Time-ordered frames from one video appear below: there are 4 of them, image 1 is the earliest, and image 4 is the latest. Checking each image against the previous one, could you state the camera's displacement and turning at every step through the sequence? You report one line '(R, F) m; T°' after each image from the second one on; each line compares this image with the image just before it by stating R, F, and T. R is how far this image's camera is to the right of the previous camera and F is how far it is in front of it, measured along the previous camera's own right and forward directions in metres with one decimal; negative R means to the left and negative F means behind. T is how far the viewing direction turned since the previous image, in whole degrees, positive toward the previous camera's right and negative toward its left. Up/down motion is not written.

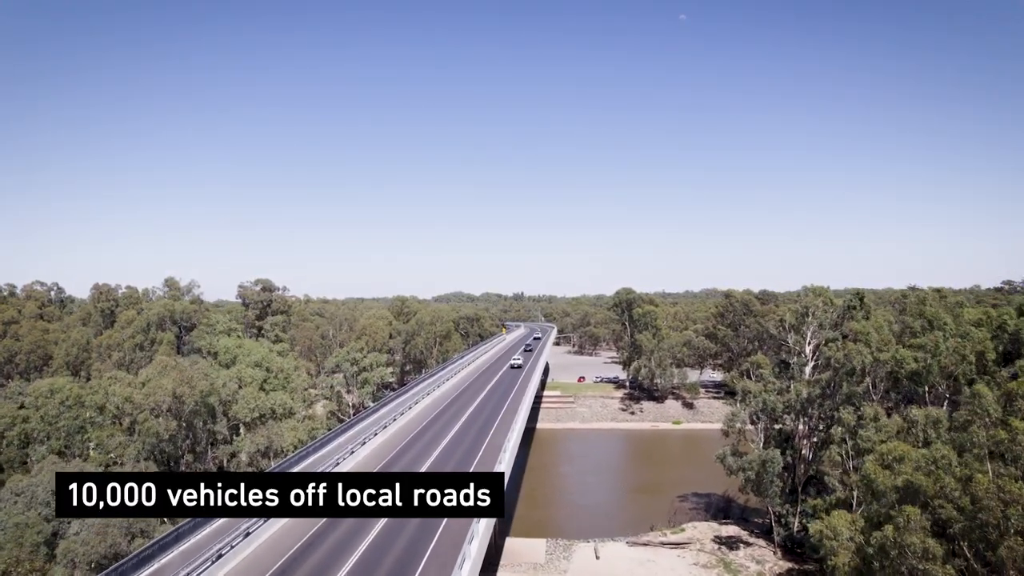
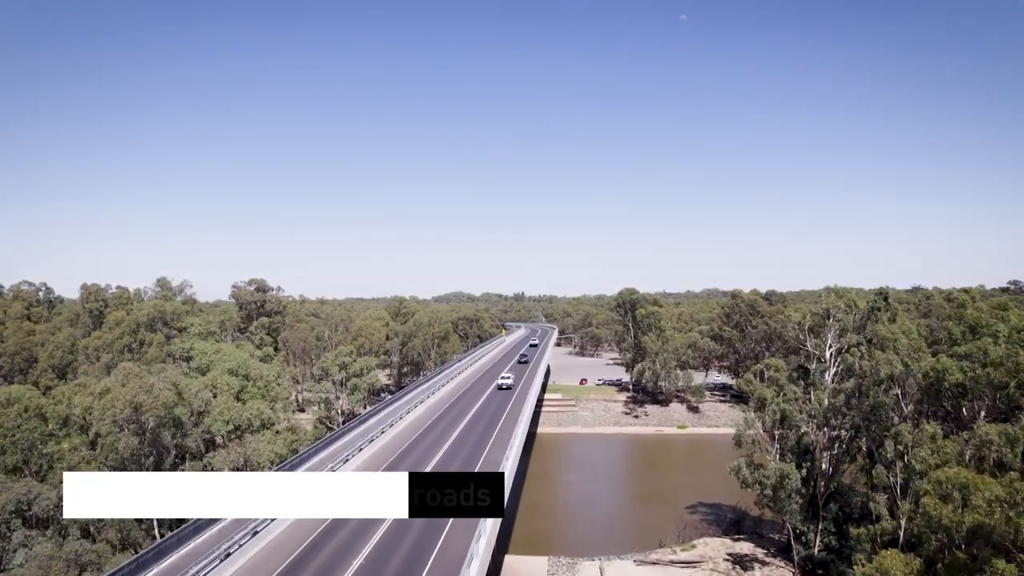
(+0.1, +2.4) m; 0°
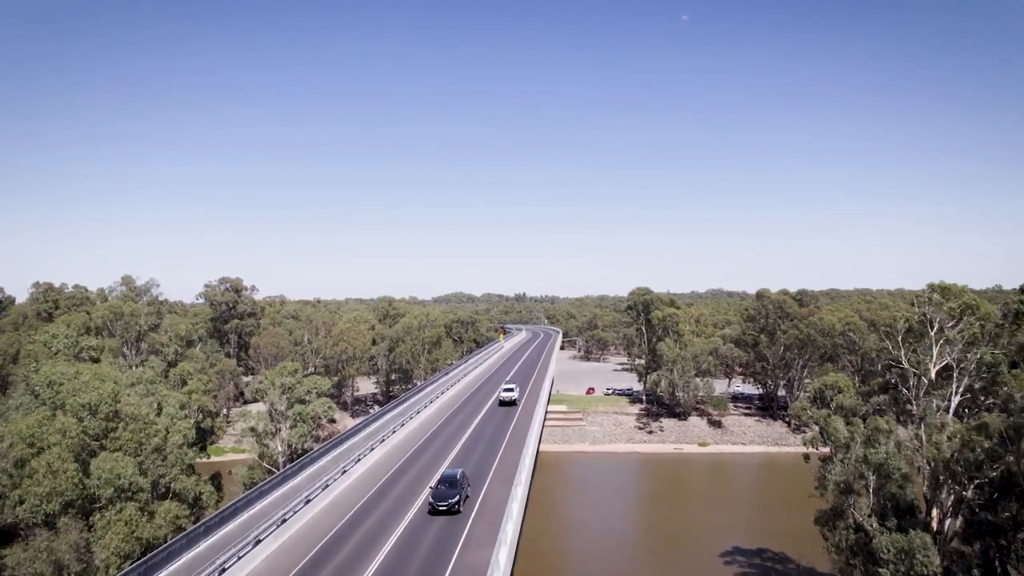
(+0.2, +8.9) m; 0°
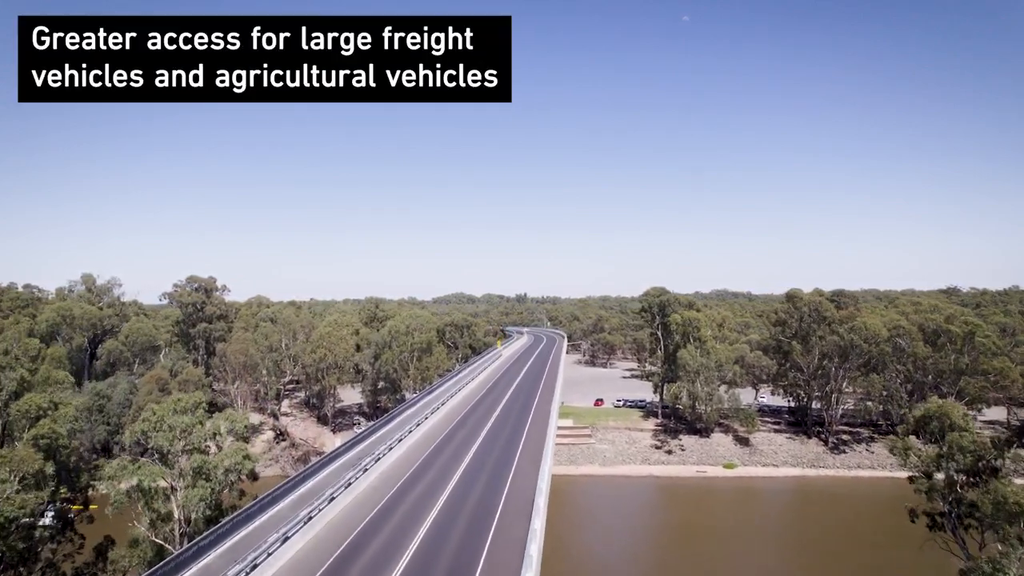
(+0.1, +8.5) m; 0°
